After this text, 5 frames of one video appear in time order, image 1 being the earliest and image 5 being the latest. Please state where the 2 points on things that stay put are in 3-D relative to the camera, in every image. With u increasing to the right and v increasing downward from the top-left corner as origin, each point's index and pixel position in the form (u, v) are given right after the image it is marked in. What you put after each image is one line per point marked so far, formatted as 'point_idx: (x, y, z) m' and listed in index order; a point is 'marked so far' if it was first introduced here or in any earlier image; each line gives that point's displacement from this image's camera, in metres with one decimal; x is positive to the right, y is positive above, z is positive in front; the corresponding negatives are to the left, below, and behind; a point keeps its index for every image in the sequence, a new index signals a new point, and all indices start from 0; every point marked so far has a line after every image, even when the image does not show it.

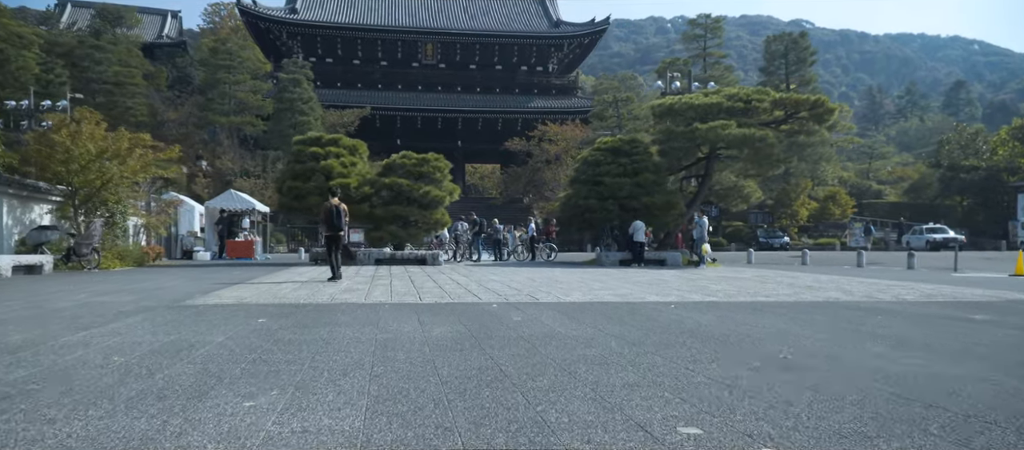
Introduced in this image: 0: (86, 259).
0: (-12.6, -1.0, +19.3) m
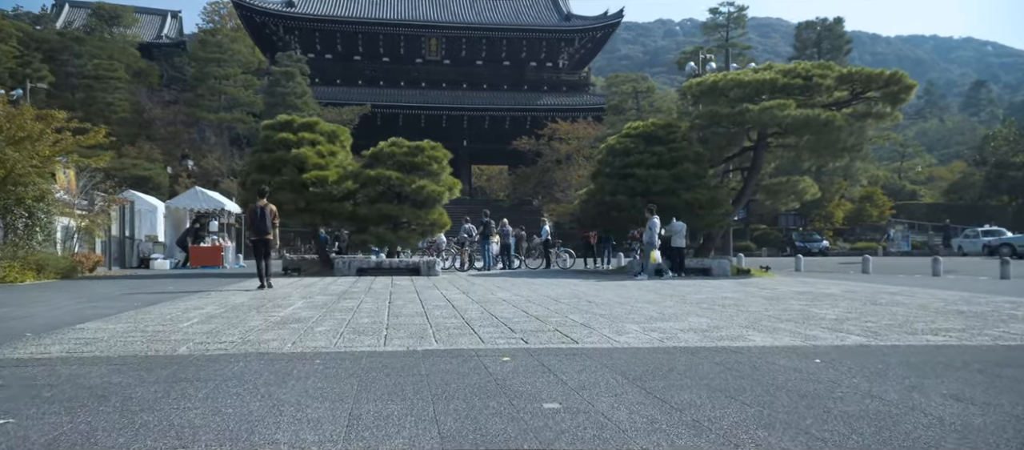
0: (-12.3, -1.1, +15.1) m
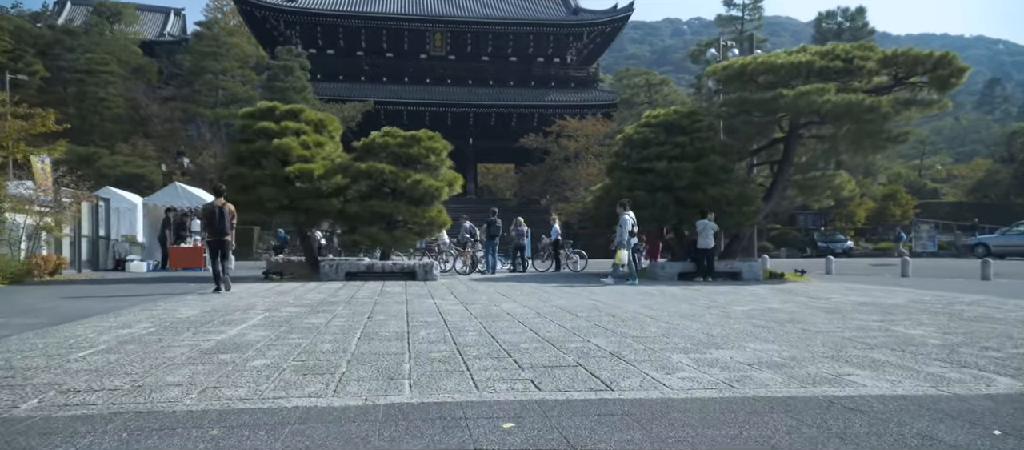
0: (-12.2, -1.0, +13.2) m
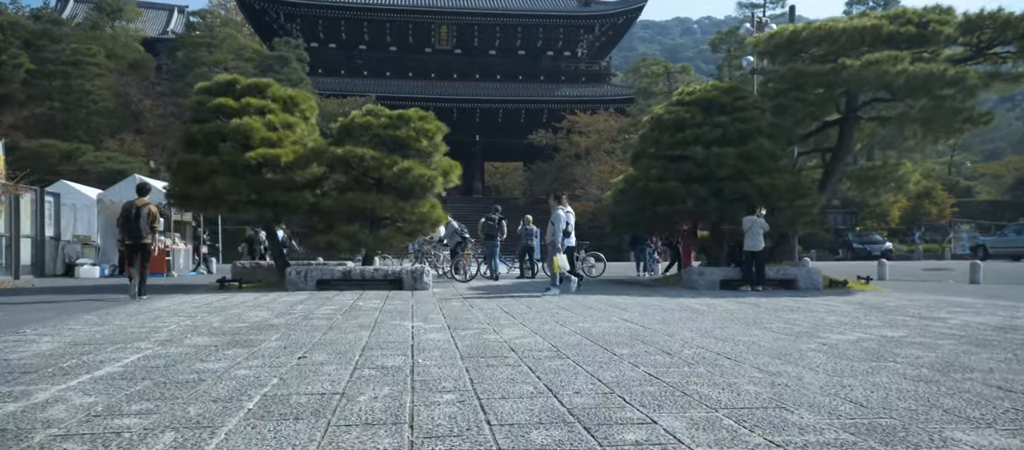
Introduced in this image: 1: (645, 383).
0: (-12.0, -1.0, +10.3) m
1: (+1.0, -1.2, +5.0) m
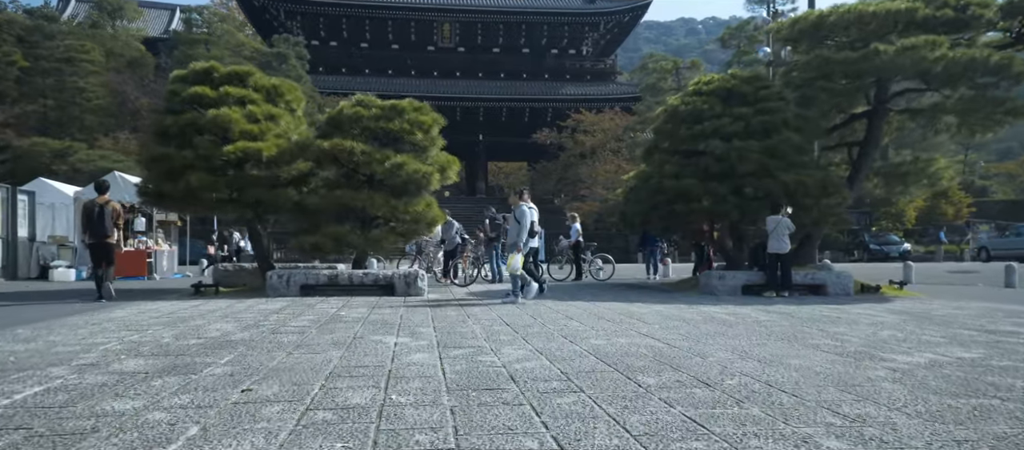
0: (-12.0, -1.0, +9.1) m
1: (+1.0, -1.2, +3.8) m
